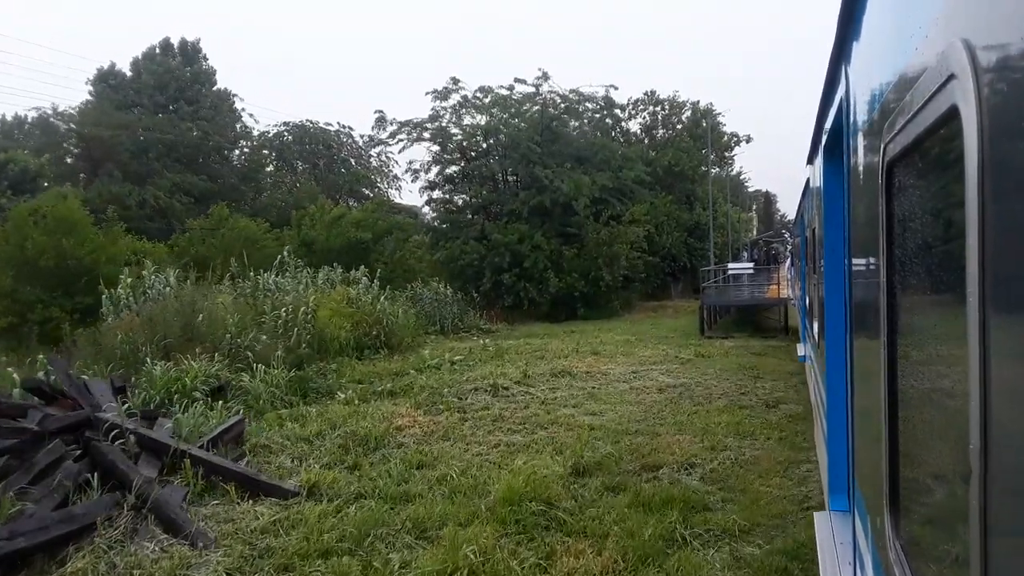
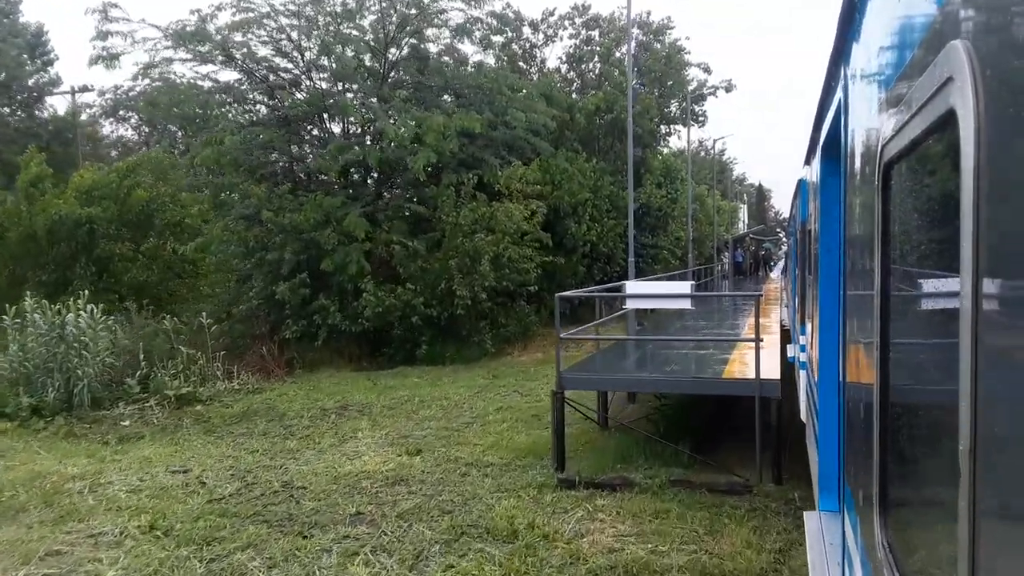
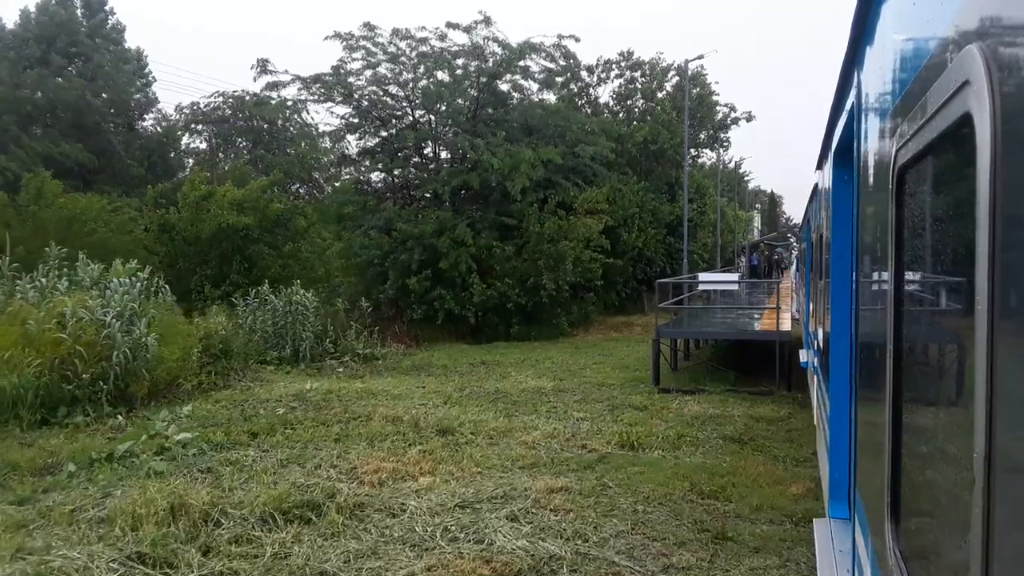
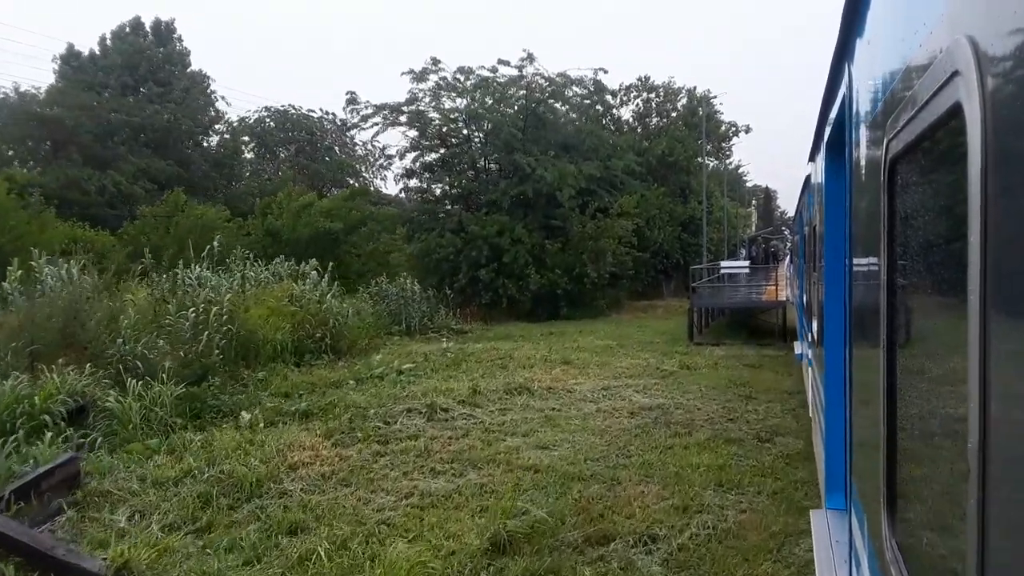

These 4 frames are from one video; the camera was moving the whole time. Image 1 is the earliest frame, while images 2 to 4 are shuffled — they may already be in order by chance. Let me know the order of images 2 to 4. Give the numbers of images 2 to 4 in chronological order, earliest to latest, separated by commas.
4, 3, 2
